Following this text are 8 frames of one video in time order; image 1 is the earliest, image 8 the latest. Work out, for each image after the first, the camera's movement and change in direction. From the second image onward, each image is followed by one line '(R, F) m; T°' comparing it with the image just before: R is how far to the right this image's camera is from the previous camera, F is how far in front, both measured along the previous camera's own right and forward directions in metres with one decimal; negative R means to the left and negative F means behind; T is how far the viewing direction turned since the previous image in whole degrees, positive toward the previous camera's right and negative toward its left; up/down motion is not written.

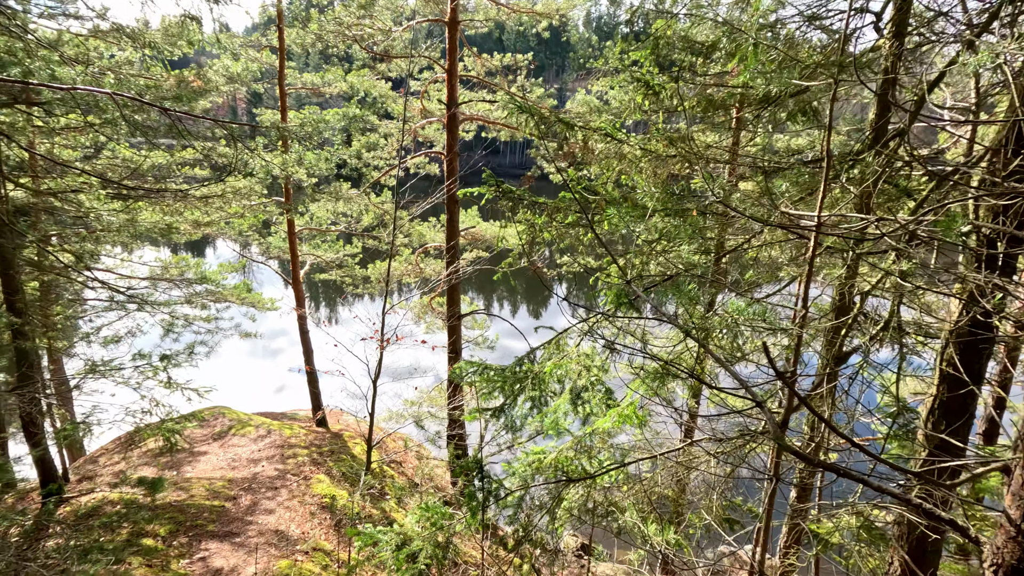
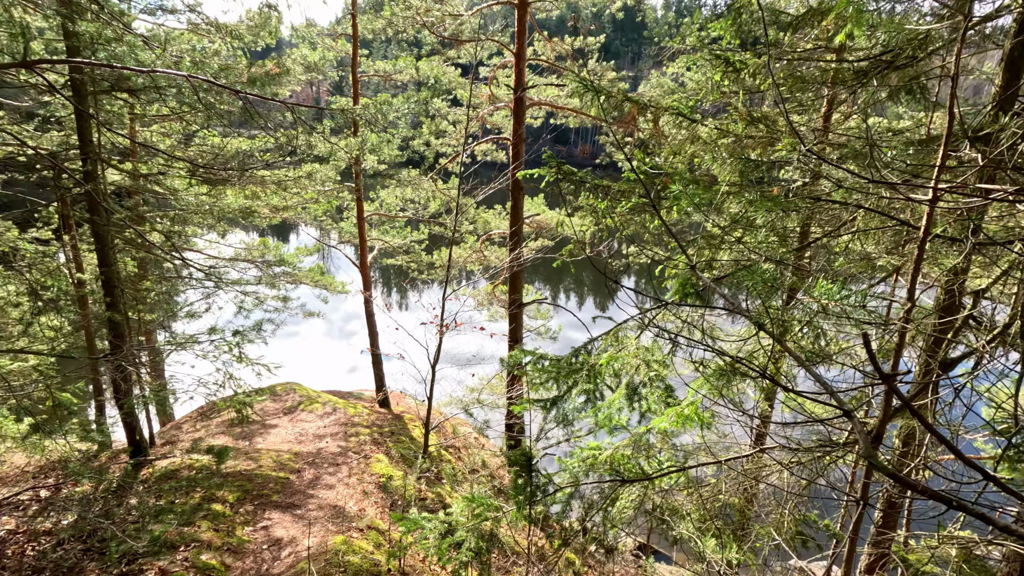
(0.0, +0.1) m; -7°
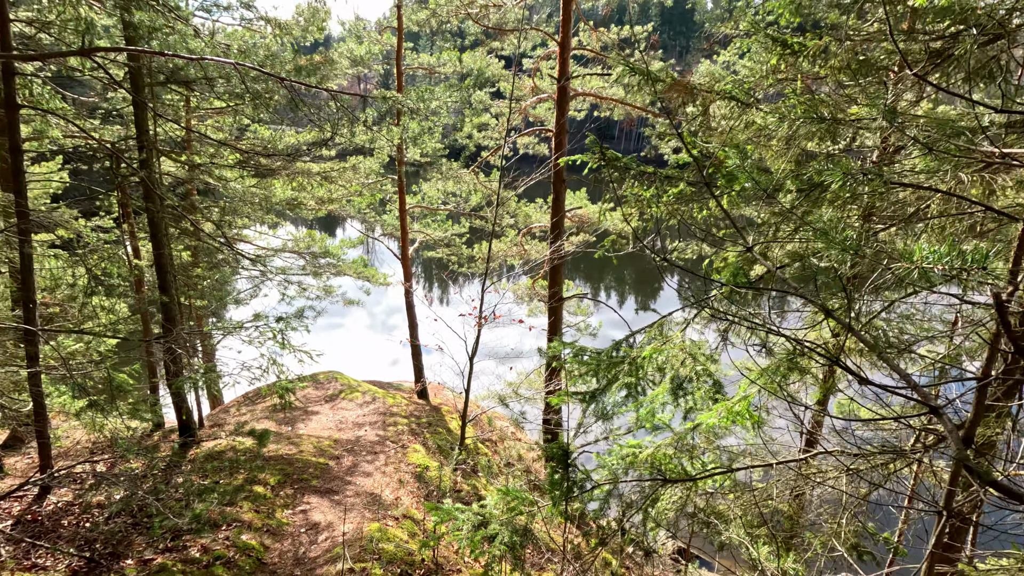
(0.0, +0.1) m; -4°
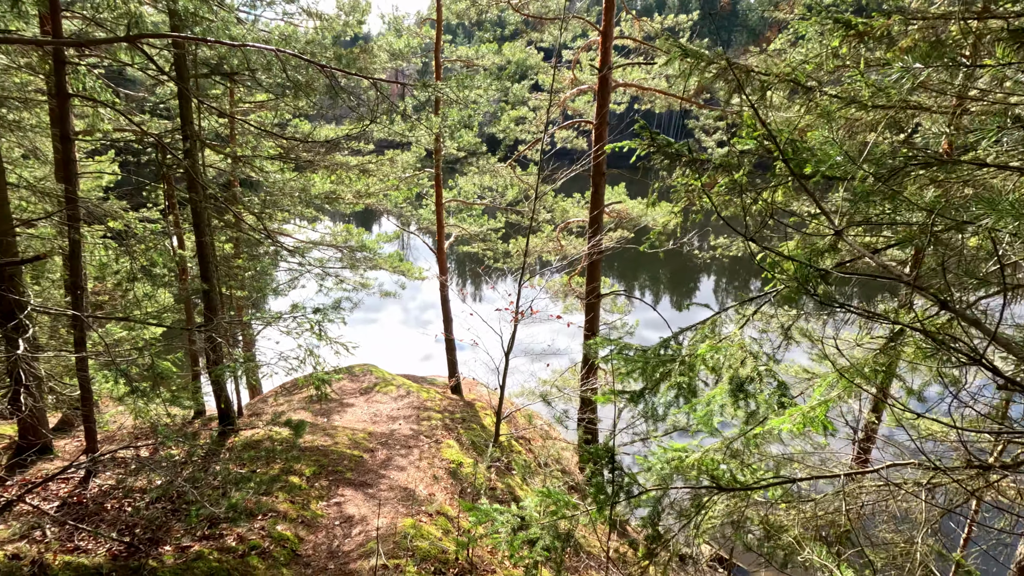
(-0.1, +0.1) m; -3°
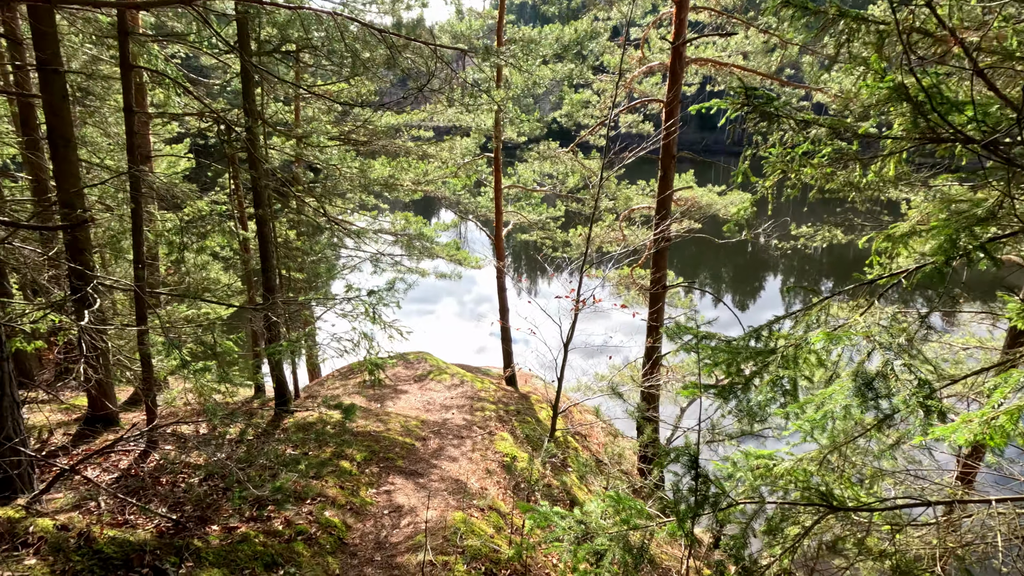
(-0.1, +0.3) m; -6°
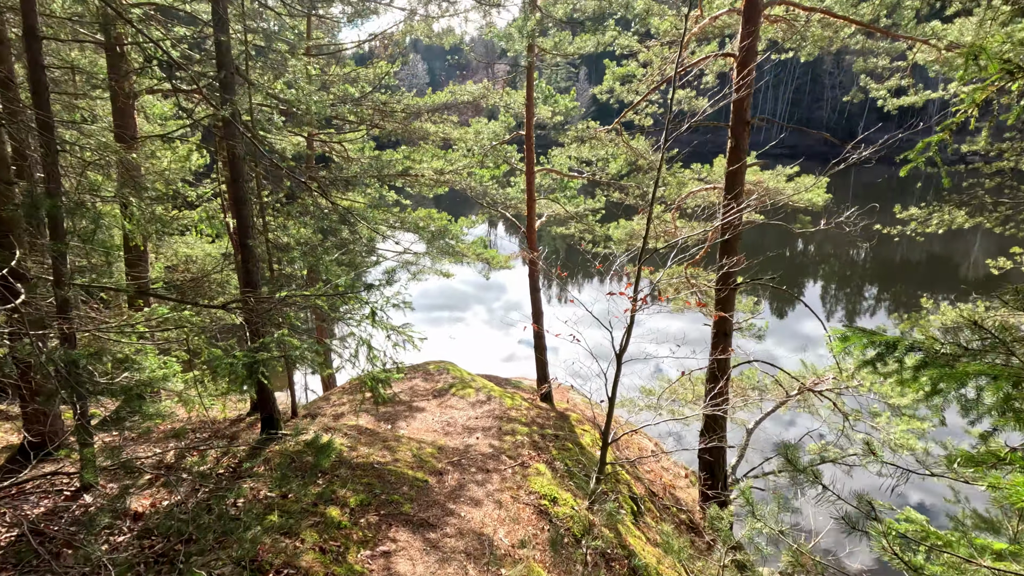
(-0.1, +1.1) m; -3°
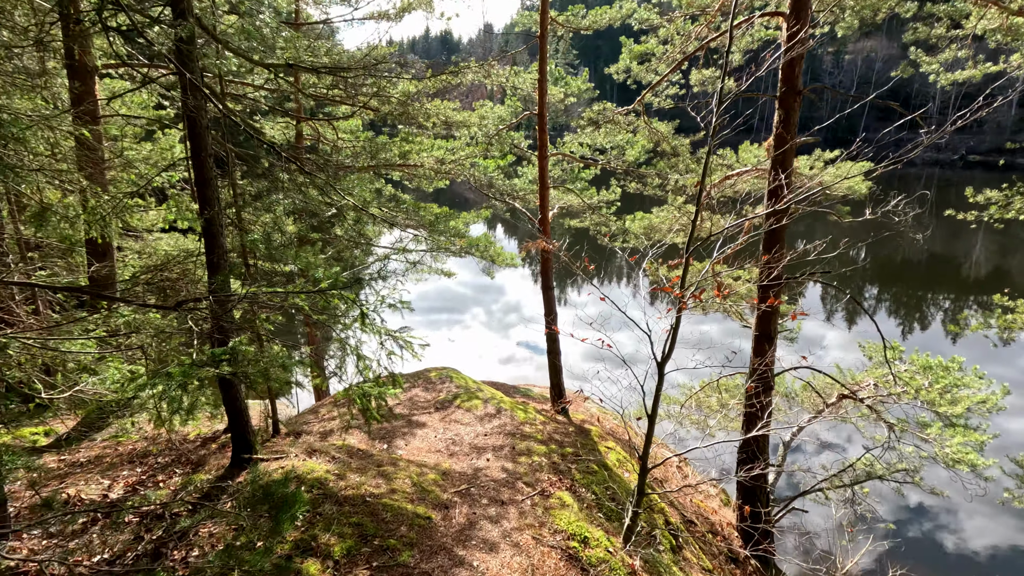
(-0.1, +0.7) m; 0°
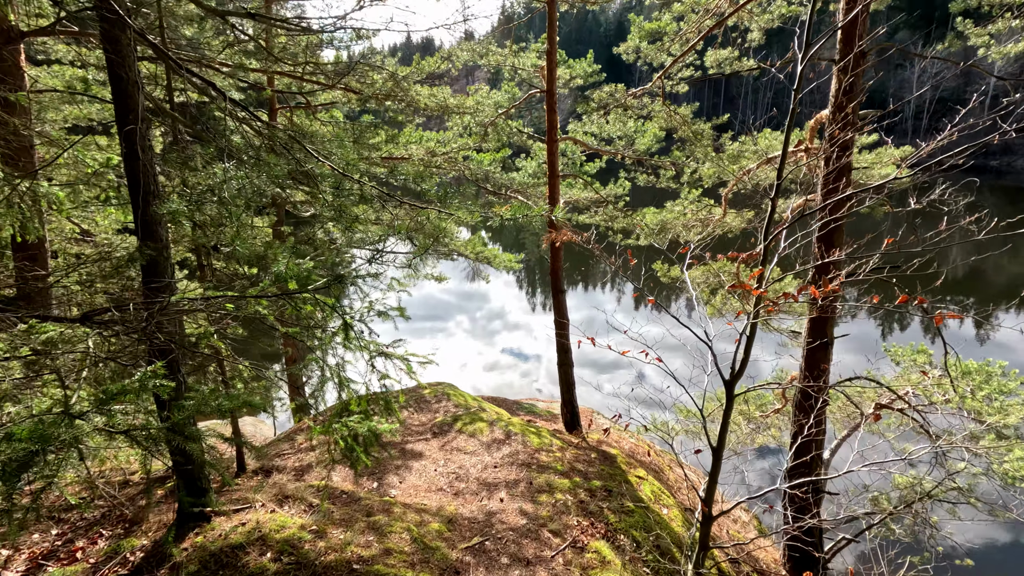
(-0.2, +0.8) m; +2°
